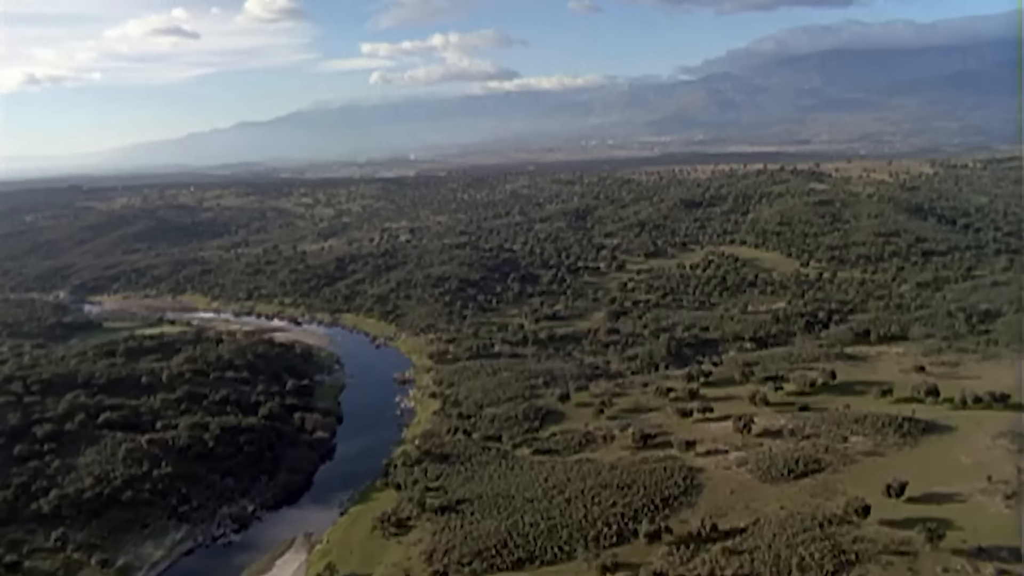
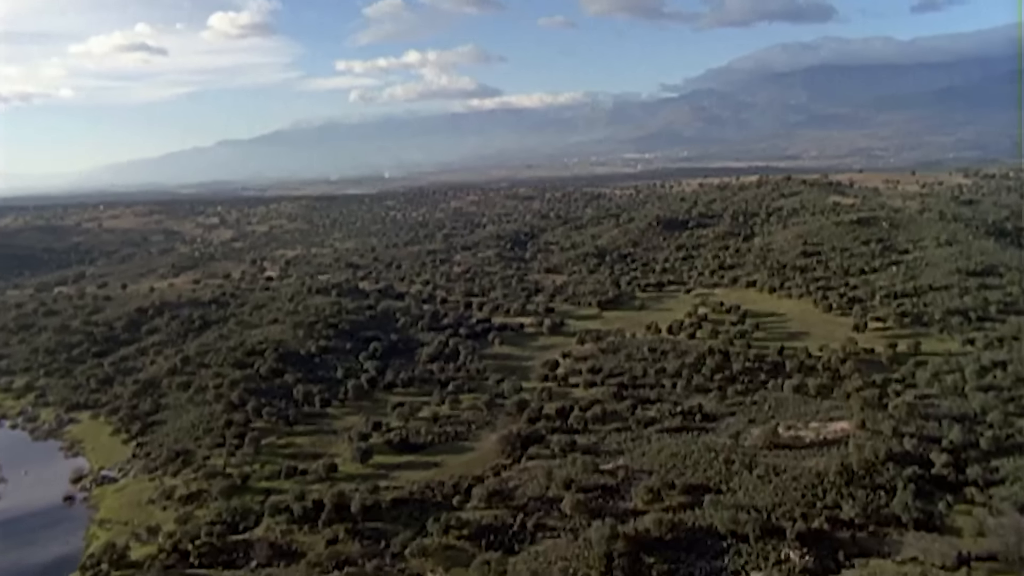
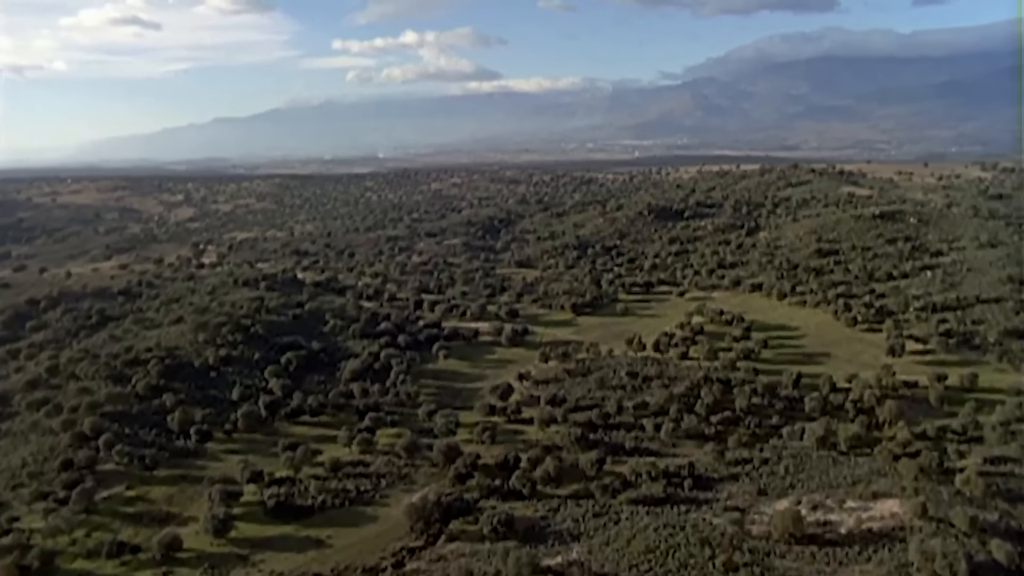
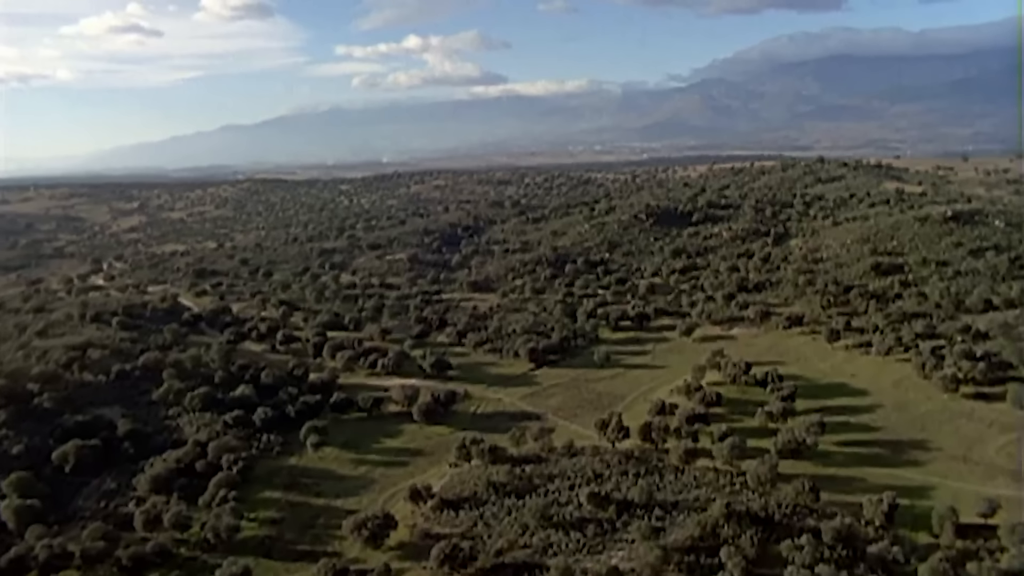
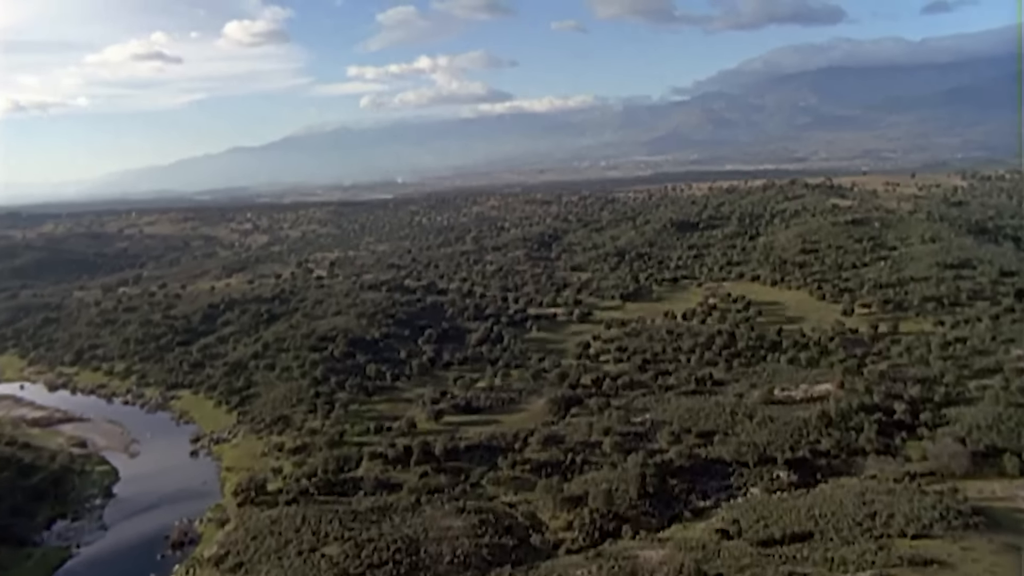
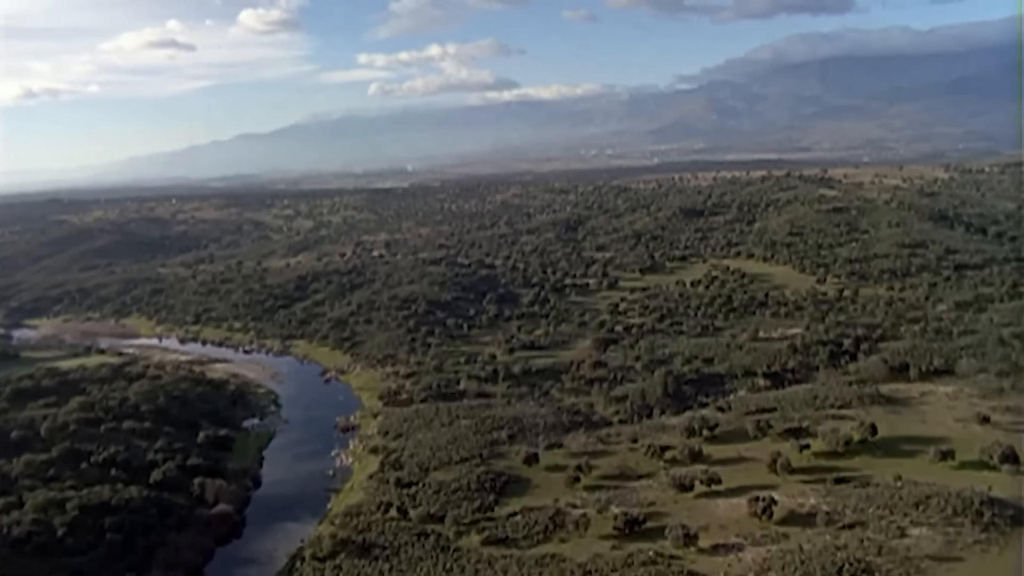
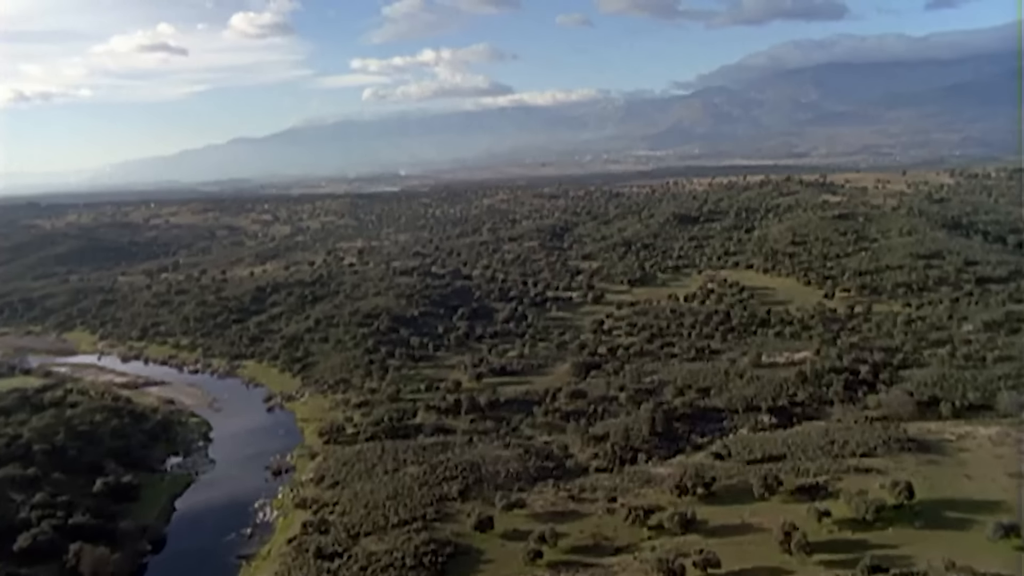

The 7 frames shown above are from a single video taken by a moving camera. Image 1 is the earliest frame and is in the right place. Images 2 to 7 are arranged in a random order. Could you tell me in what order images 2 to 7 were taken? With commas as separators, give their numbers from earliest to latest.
6, 7, 5, 2, 3, 4
